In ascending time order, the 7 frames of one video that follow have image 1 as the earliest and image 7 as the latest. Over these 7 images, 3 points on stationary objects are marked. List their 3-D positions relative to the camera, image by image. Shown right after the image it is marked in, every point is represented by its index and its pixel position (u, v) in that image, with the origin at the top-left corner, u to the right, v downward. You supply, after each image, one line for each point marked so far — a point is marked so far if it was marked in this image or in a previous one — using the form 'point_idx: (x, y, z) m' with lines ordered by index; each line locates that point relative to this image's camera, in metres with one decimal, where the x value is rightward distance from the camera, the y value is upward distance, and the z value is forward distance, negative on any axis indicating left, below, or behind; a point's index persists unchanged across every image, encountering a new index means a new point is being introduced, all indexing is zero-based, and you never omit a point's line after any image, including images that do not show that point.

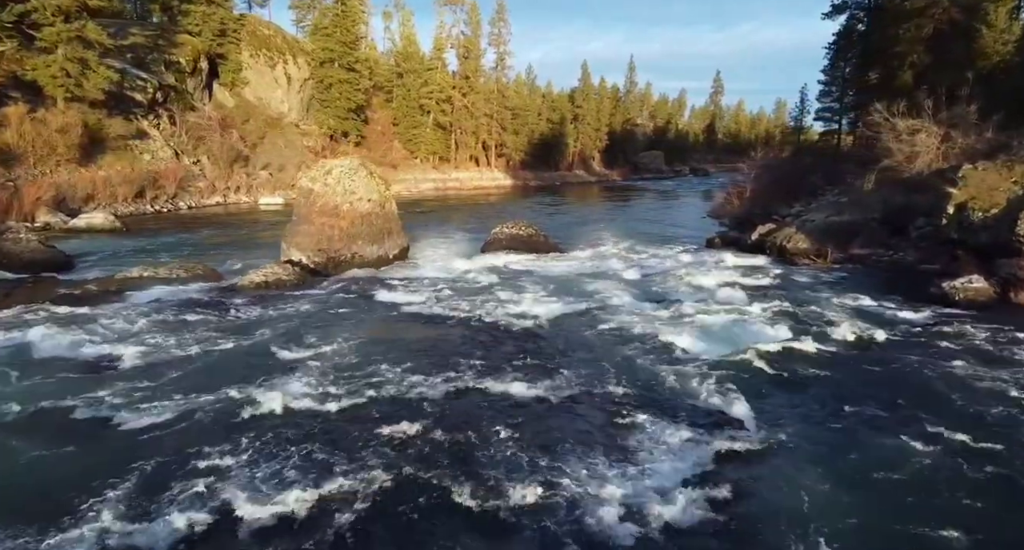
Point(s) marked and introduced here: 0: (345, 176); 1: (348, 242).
0: (-5.2, +3.0, +18.9) m
1: (-5.0, +1.0, +18.1) m
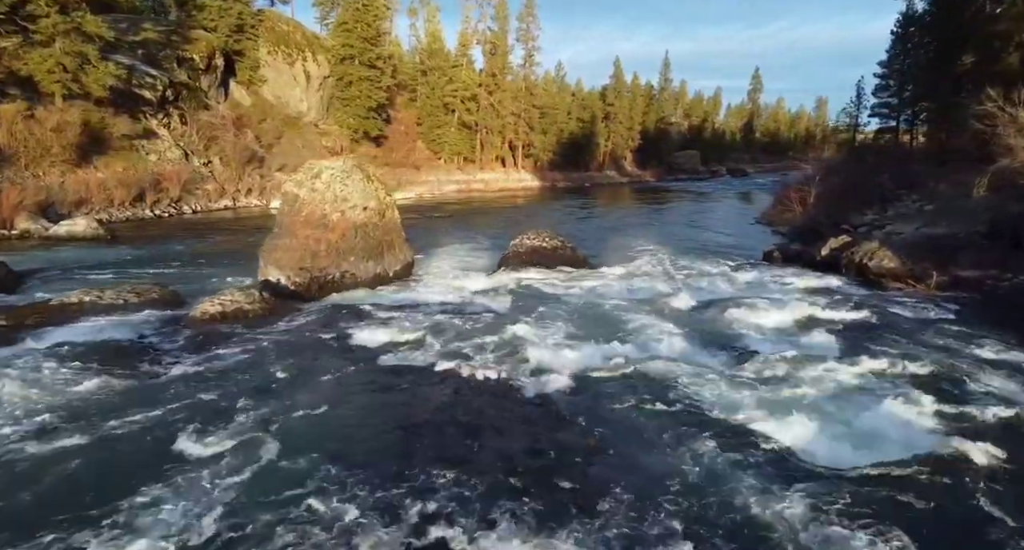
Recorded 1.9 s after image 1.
0: (-4.6, +2.5, +16.0) m
1: (-4.4, +0.4, +15.2) m
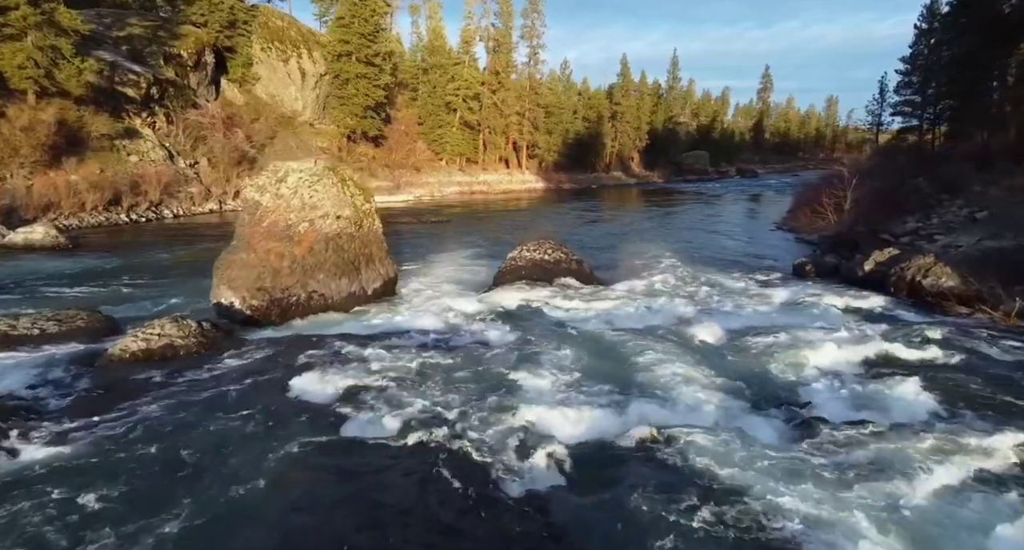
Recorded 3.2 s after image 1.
0: (-4.7, +2.0, +13.8) m
1: (-4.5, 0.0, +13.0) m
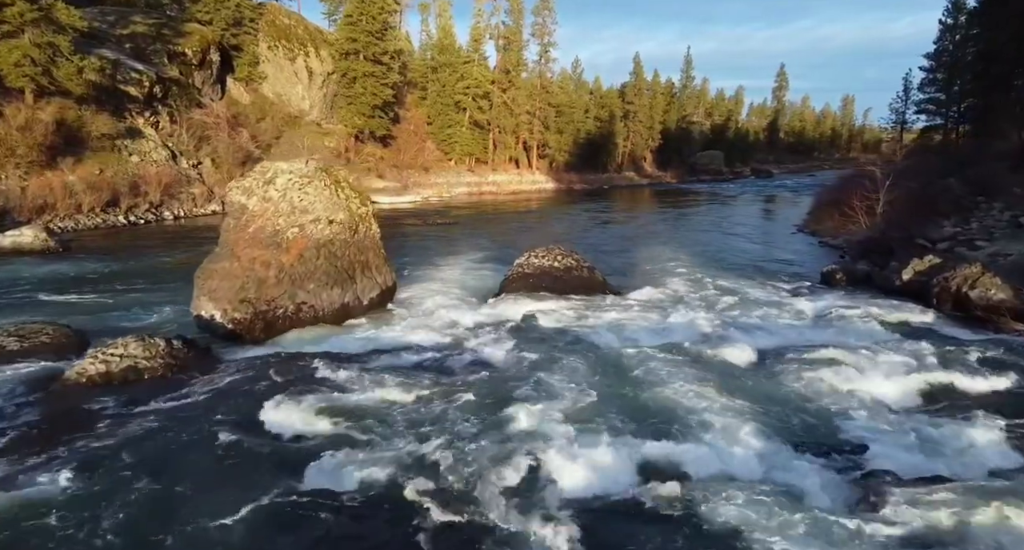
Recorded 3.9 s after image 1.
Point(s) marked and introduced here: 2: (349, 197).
0: (-4.6, +1.8, +12.7) m
1: (-4.4, -0.2, +11.9) m
2: (-3.6, +1.7, +13.5) m
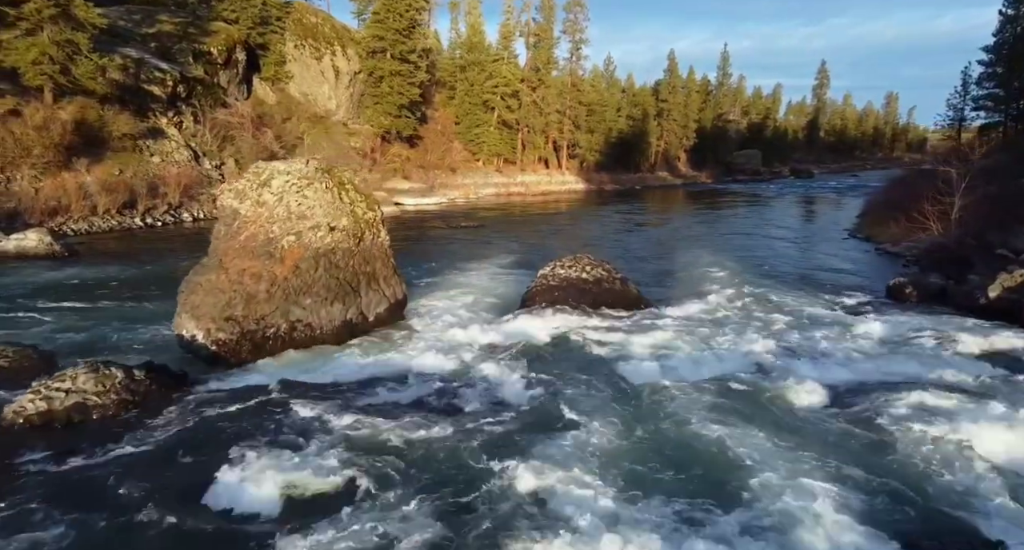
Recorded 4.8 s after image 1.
0: (-4.1, +1.6, +11.4) m
1: (-4.0, -0.5, +10.6) m
2: (-3.1, +1.5, +12.1) m
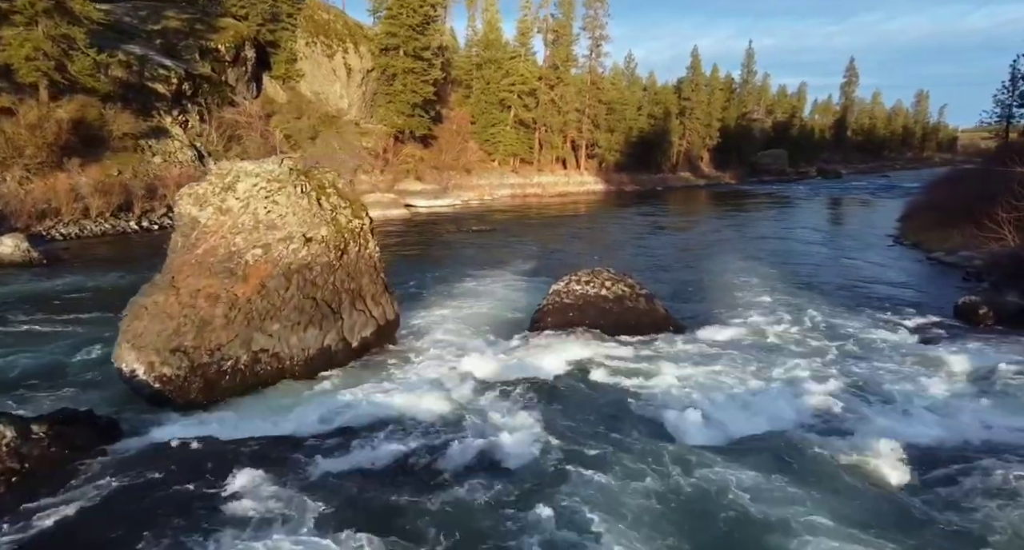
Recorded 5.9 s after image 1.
0: (-4.0, +1.3, +9.7) m
1: (-4.0, -0.8, +8.9) m
2: (-3.0, +1.2, +10.4) m
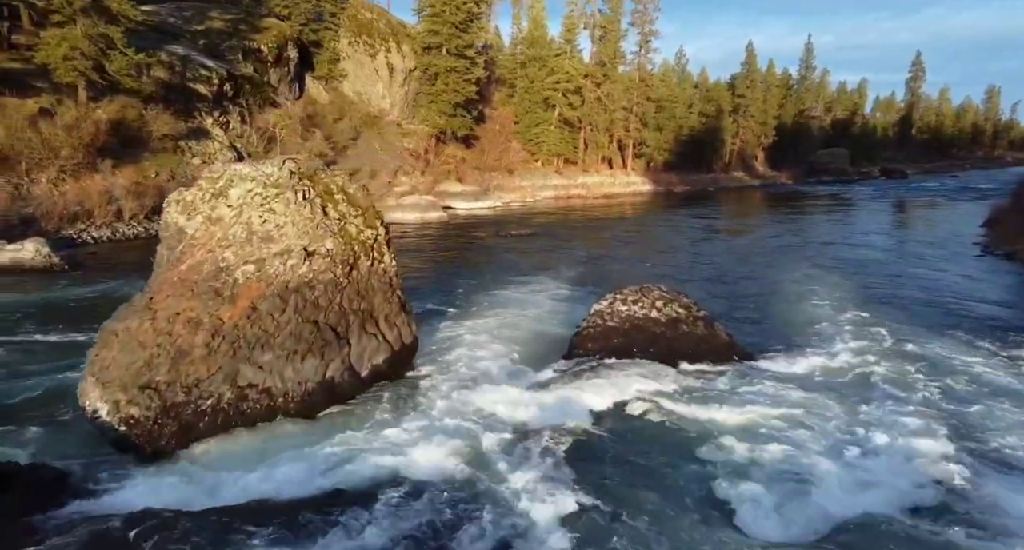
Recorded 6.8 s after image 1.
0: (-3.6, +1.0, +8.4) m
1: (-3.6, -1.0, +7.6) m
2: (-2.5, +0.9, +9.0) m
